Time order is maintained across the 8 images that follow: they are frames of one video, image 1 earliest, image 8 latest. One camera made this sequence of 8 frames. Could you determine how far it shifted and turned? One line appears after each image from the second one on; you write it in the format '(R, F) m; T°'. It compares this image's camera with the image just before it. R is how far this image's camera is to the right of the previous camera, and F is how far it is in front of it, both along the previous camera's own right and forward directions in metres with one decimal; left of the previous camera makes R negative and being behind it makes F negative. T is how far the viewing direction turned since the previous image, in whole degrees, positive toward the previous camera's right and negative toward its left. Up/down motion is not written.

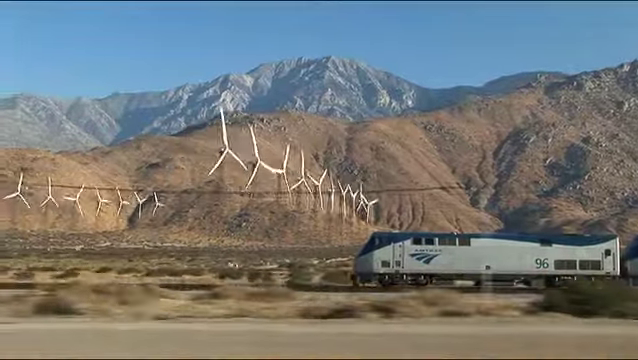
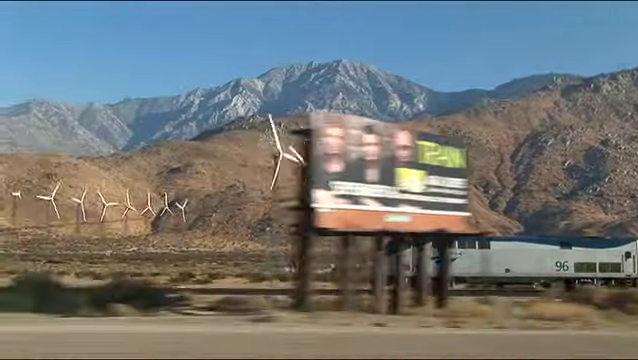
(-2.3, 0.0) m; -1°
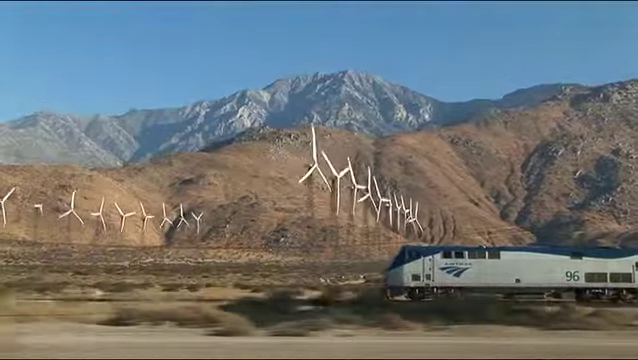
(-1.5, 0.0) m; 0°
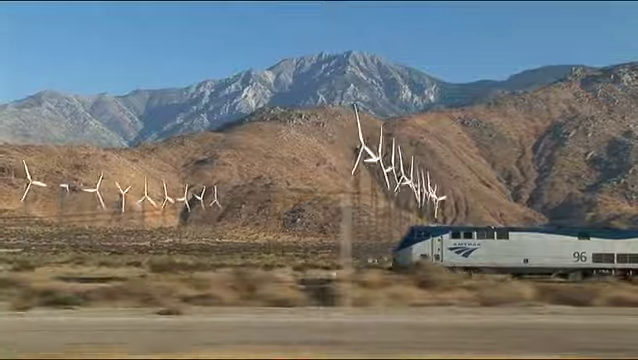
(-2.2, -0.2) m; 0°
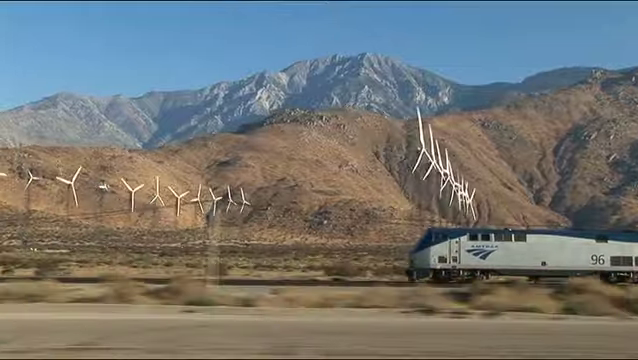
(-2.5, -0.1) m; -1°
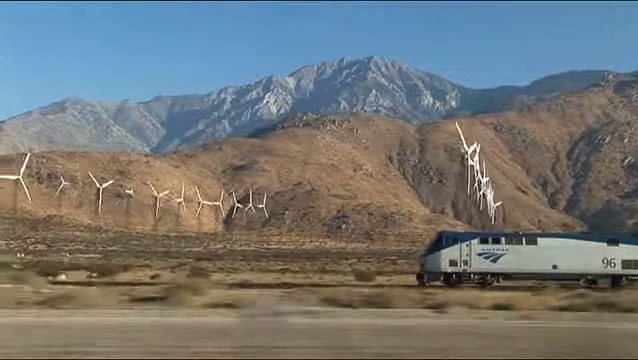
(-2.1, 0.0) m; 0°
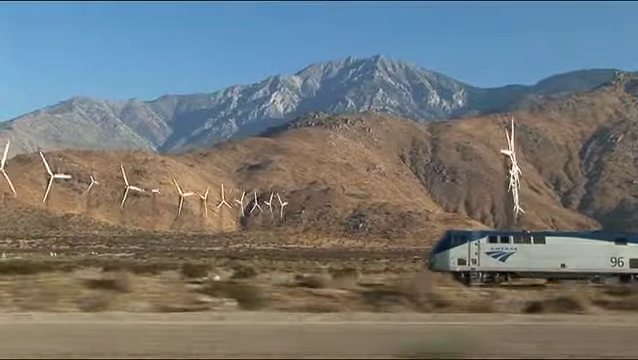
(-2.0, 0.0) m; 0°
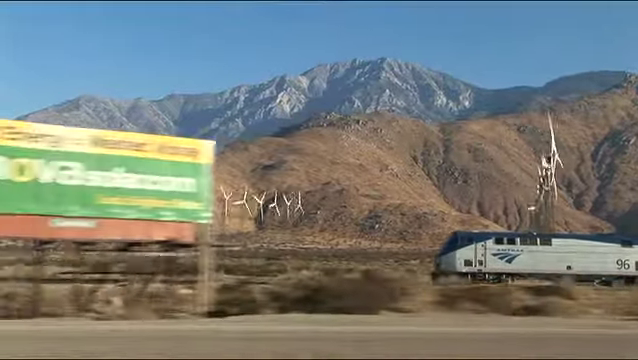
(-2.0, -0.1) m; 0°
